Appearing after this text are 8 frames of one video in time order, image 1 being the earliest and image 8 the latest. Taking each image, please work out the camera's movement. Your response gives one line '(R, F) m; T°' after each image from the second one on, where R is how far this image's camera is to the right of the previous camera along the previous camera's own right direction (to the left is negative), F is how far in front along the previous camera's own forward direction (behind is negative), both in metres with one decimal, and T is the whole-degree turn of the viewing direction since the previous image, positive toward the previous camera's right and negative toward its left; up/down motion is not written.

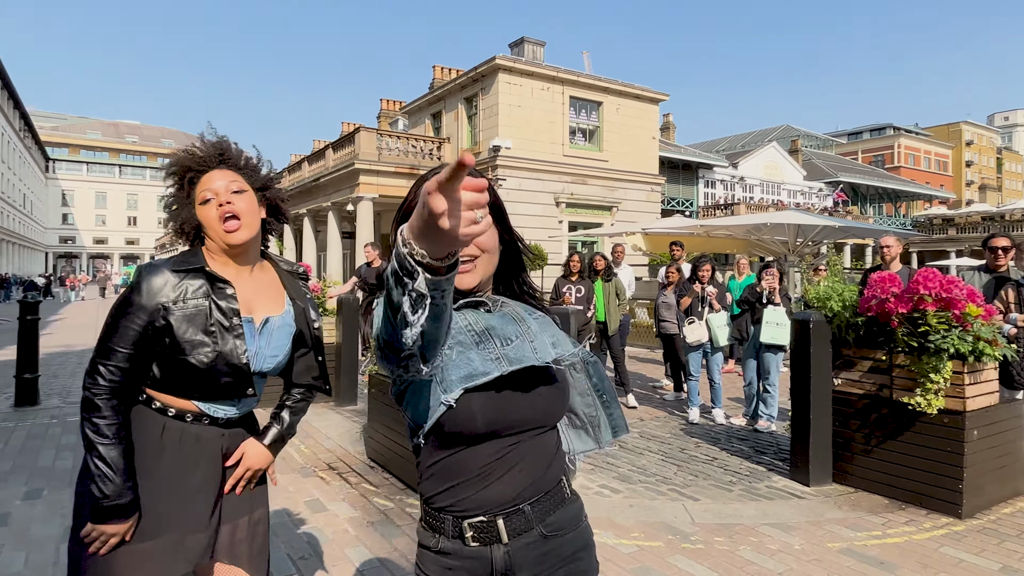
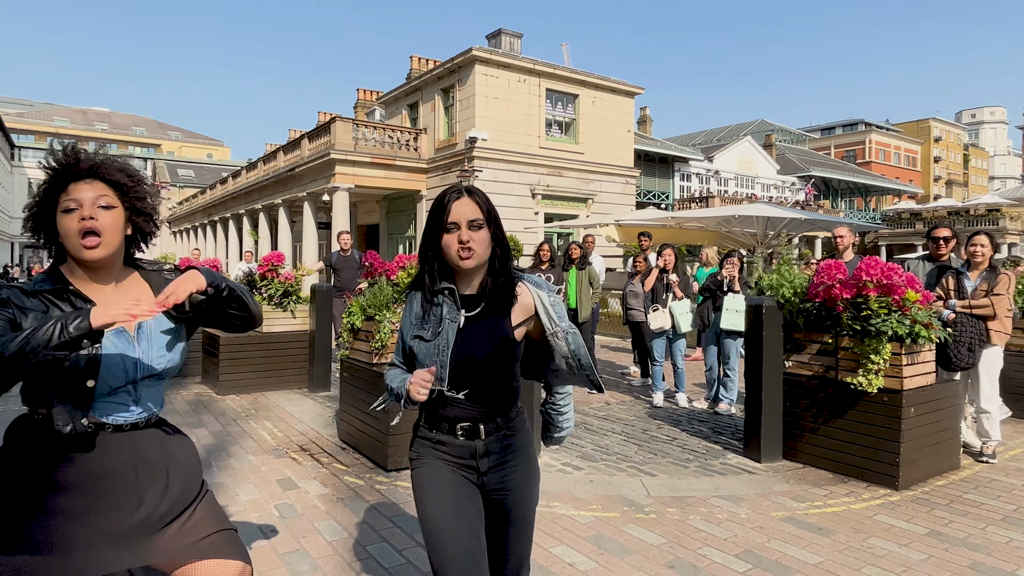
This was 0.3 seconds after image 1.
(+0.1, -0.2) m; +2°
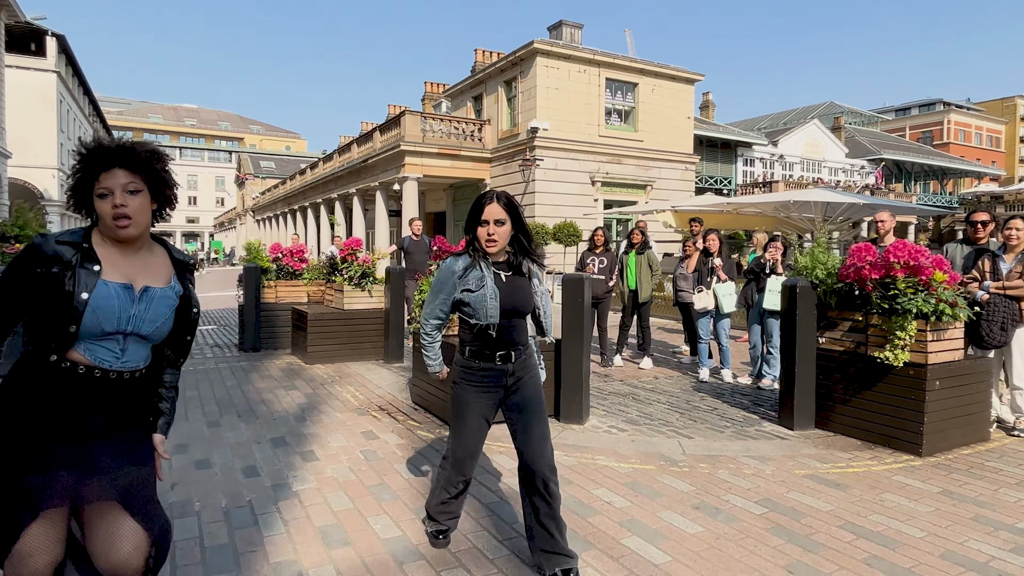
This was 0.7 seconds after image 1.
(+0.1, -0.6) m; -6°
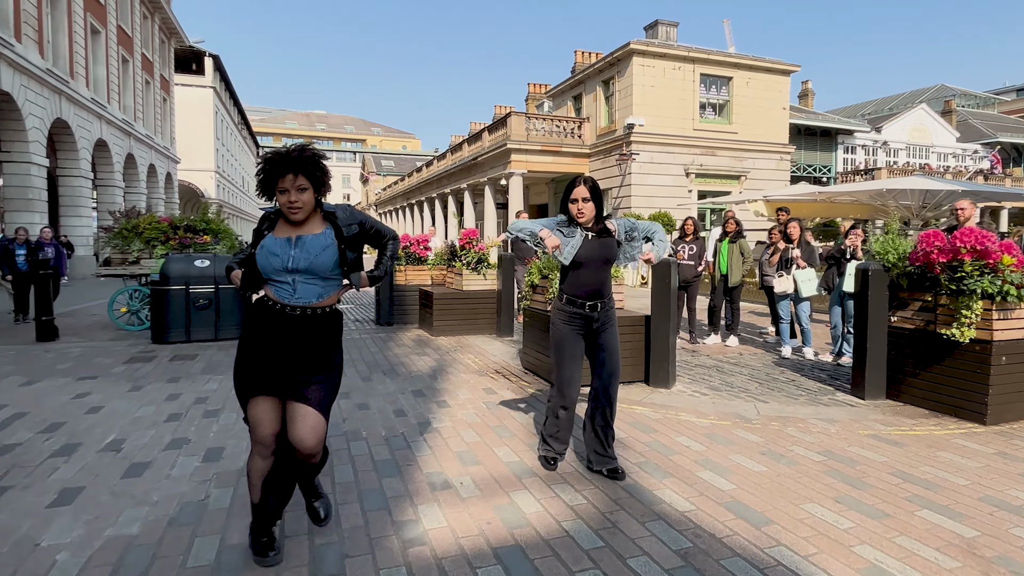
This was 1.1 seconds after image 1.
(0.0, -0.9) m; -8°
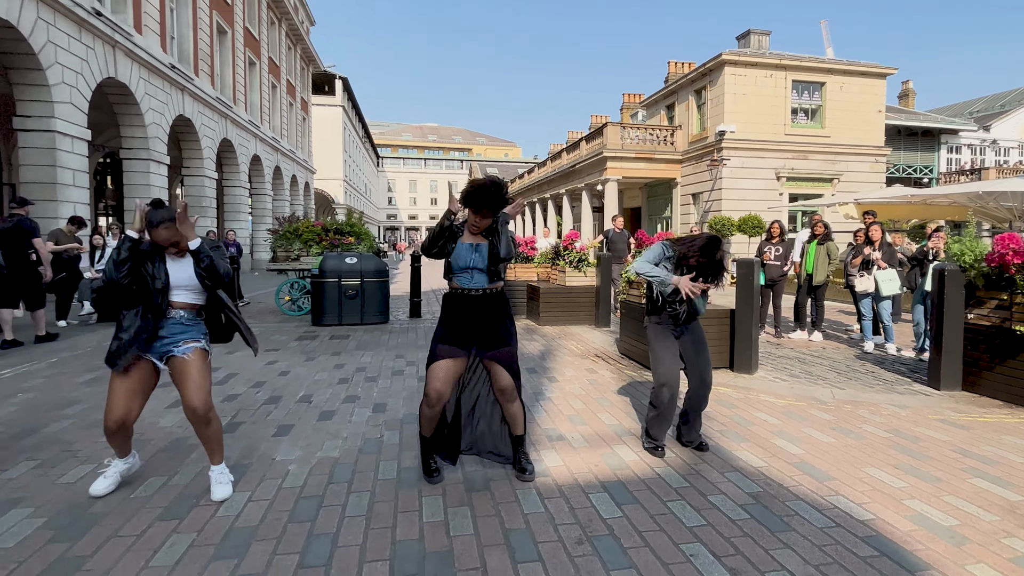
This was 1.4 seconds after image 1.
(-0.1, -0.9) m; -8°
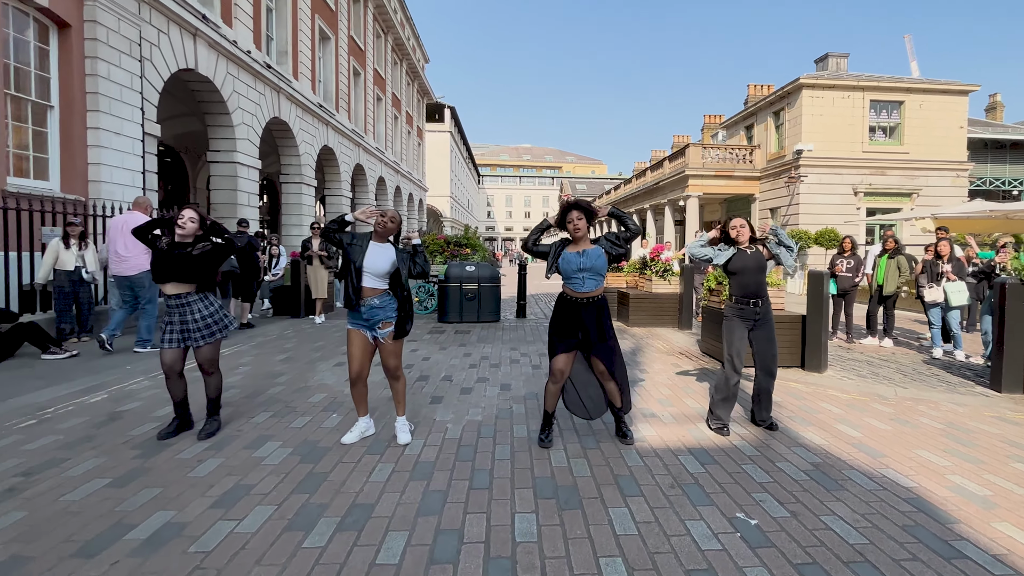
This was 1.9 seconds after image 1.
(-0.3, -1.2) m; -6°
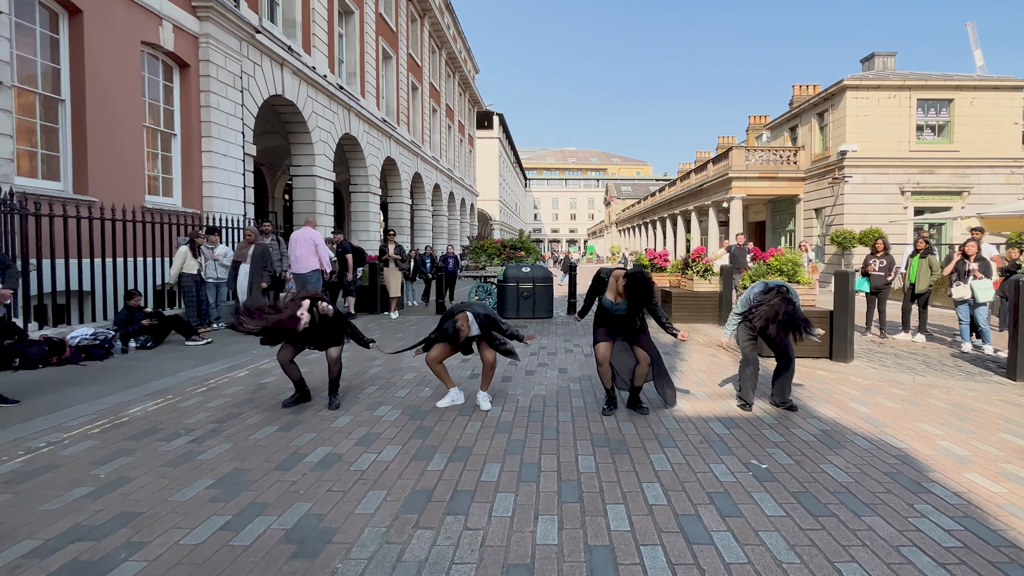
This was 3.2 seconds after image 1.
(-0.1, -1.0) m; -4°
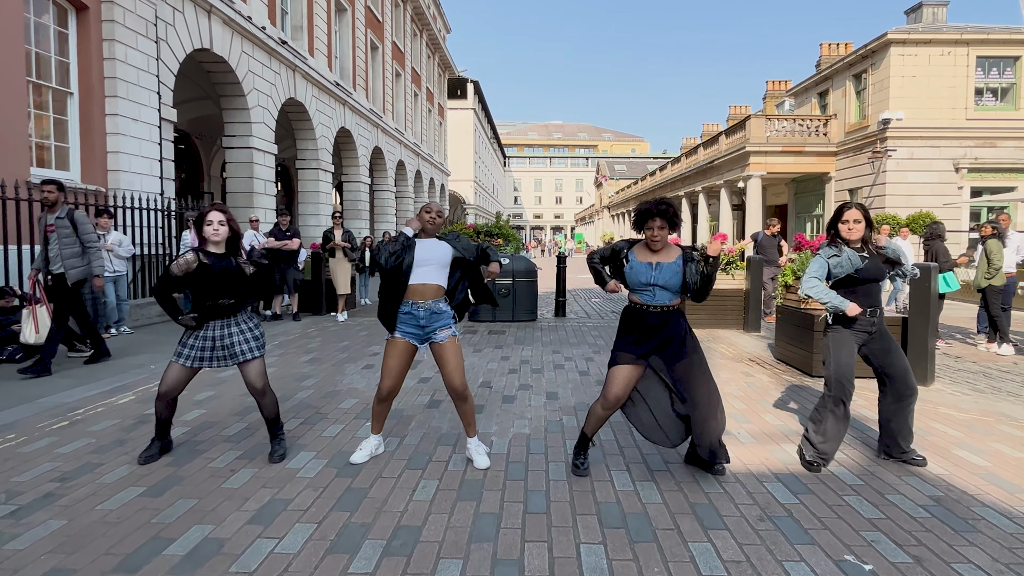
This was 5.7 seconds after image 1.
(+0.6, +2.1) m; -2°
